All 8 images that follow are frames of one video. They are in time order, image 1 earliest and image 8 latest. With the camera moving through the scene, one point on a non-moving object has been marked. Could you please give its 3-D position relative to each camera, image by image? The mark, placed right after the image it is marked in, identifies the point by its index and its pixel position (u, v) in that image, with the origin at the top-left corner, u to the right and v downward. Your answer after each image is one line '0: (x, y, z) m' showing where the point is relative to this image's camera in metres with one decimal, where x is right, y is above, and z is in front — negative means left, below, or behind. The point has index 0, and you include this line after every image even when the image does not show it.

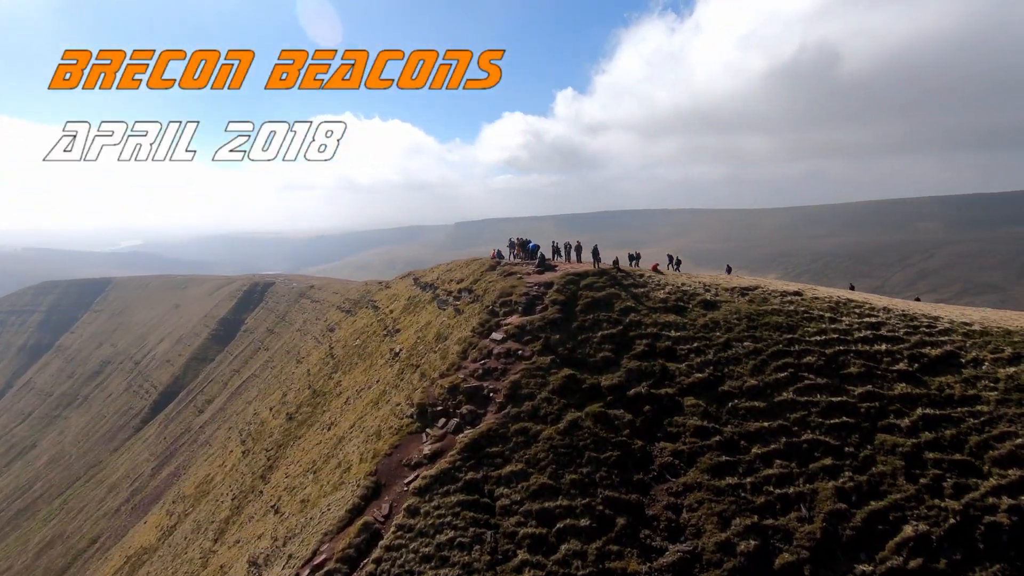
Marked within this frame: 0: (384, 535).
0: (-4.6, -8.9, +19.8) m
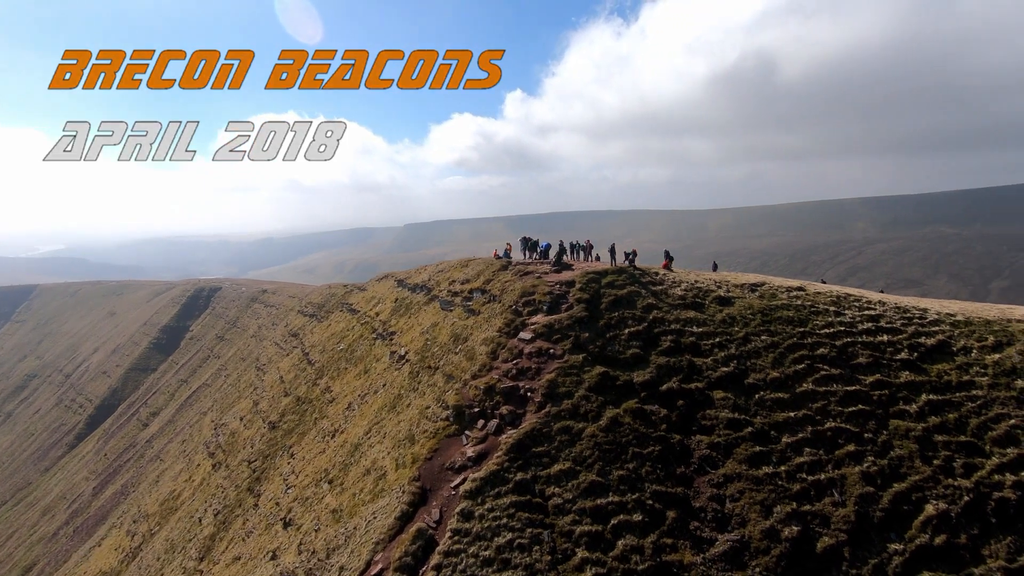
0: (-2.6, -8.9, +19.3) m
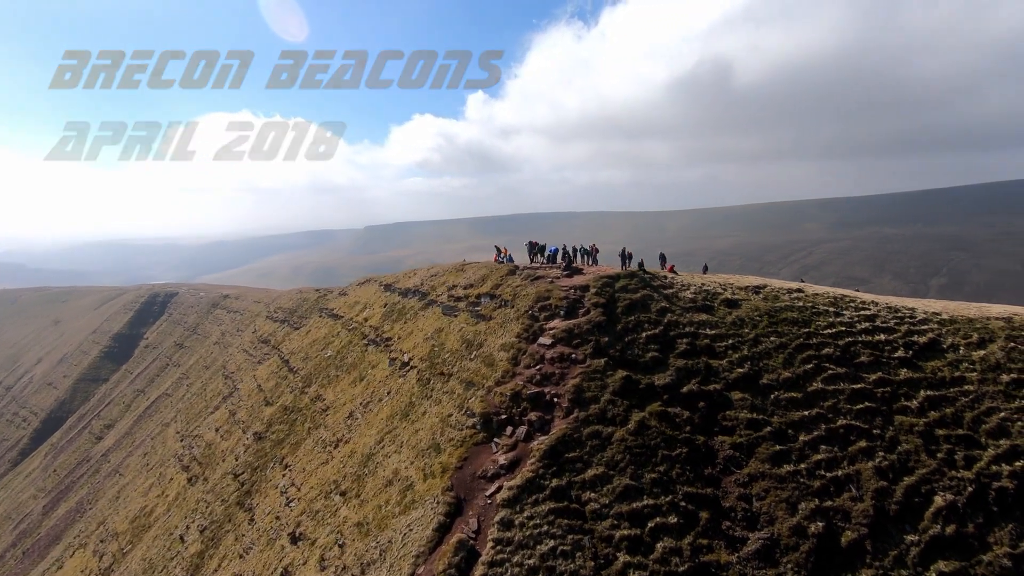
0: (-1.1, -9.2, +19.1) m
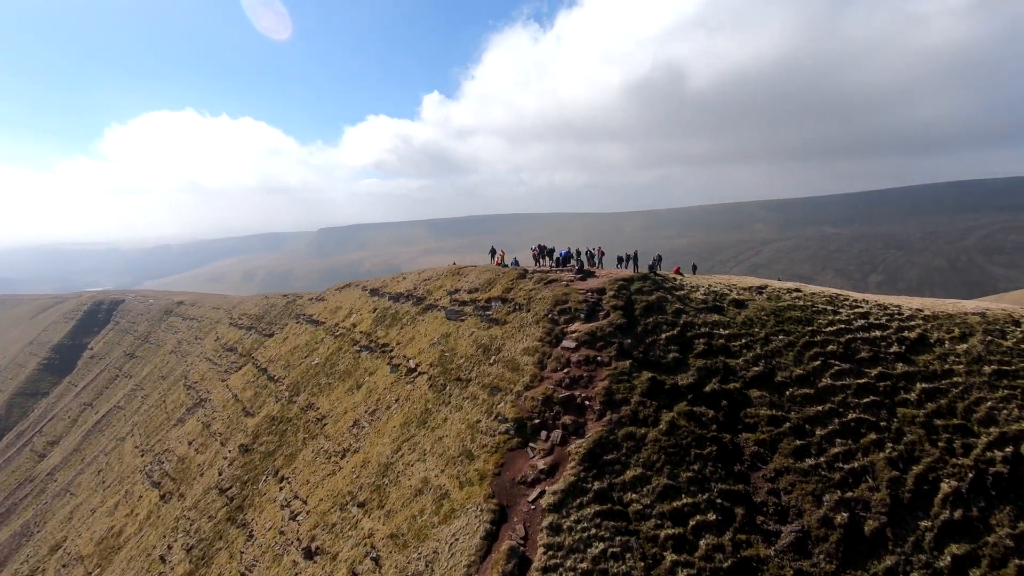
0: (+0.7, -9.4, +19.0) m
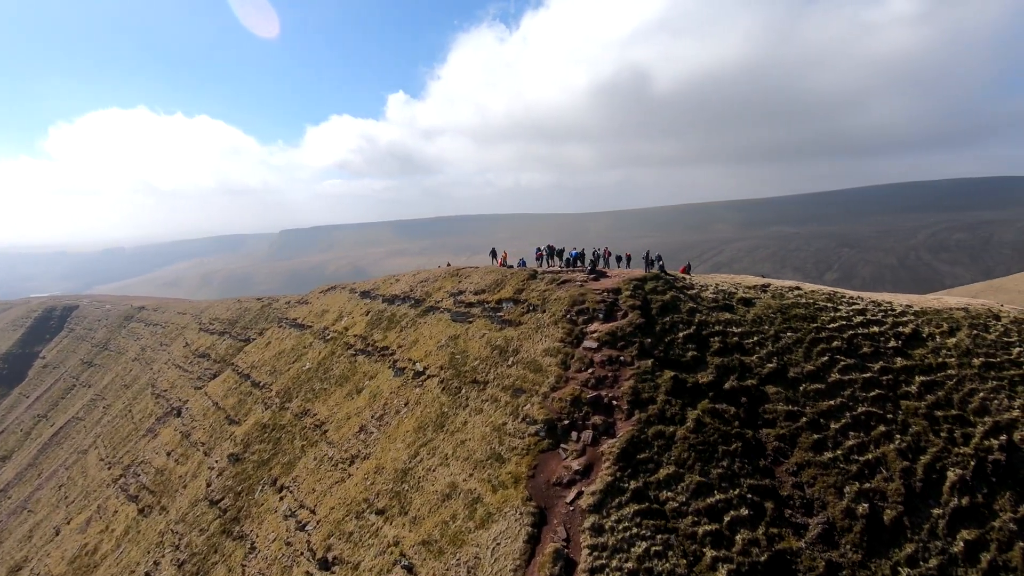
0: (+2.3, -9.4, +19.0) m
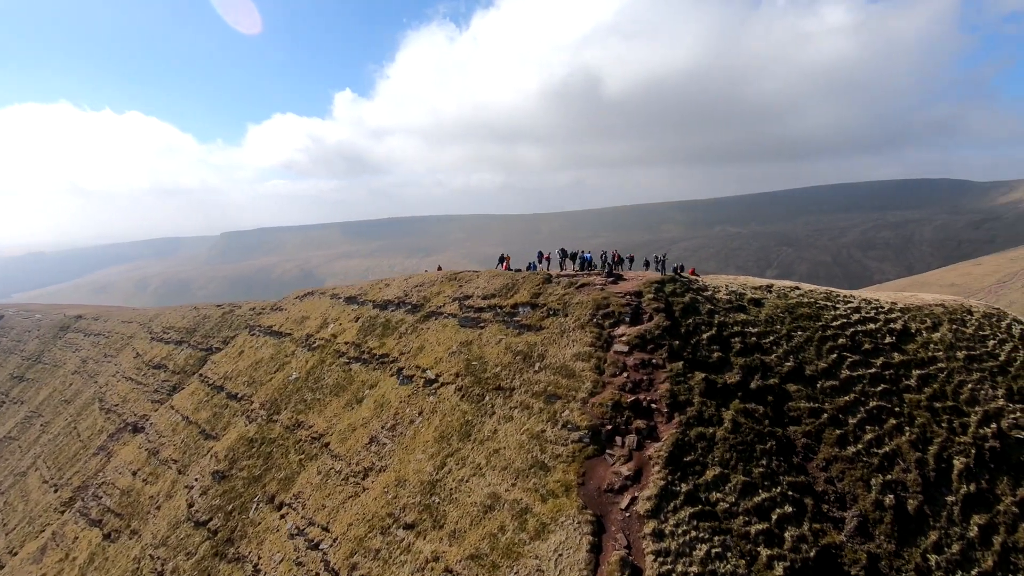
0: (+4.6, -9.6, +18.9) m
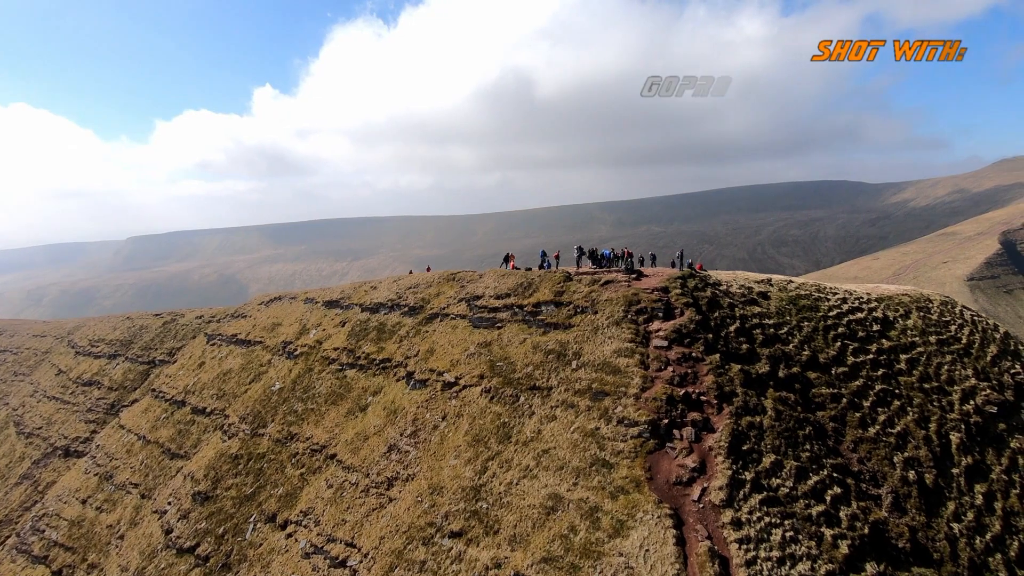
0: (+7.7, -9.4, +19.2) m
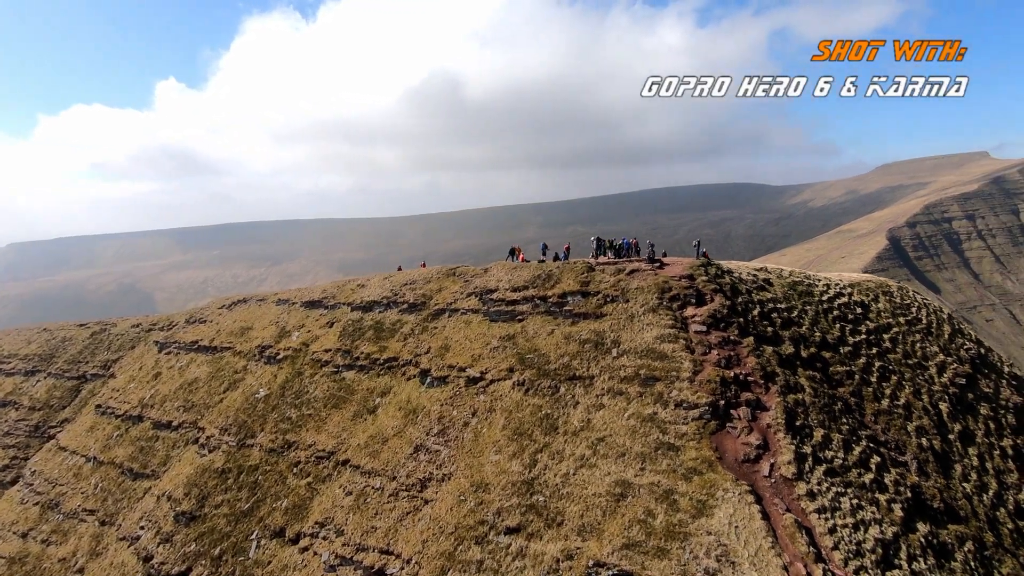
0: (+11.0, -8.6, +20.0) m
